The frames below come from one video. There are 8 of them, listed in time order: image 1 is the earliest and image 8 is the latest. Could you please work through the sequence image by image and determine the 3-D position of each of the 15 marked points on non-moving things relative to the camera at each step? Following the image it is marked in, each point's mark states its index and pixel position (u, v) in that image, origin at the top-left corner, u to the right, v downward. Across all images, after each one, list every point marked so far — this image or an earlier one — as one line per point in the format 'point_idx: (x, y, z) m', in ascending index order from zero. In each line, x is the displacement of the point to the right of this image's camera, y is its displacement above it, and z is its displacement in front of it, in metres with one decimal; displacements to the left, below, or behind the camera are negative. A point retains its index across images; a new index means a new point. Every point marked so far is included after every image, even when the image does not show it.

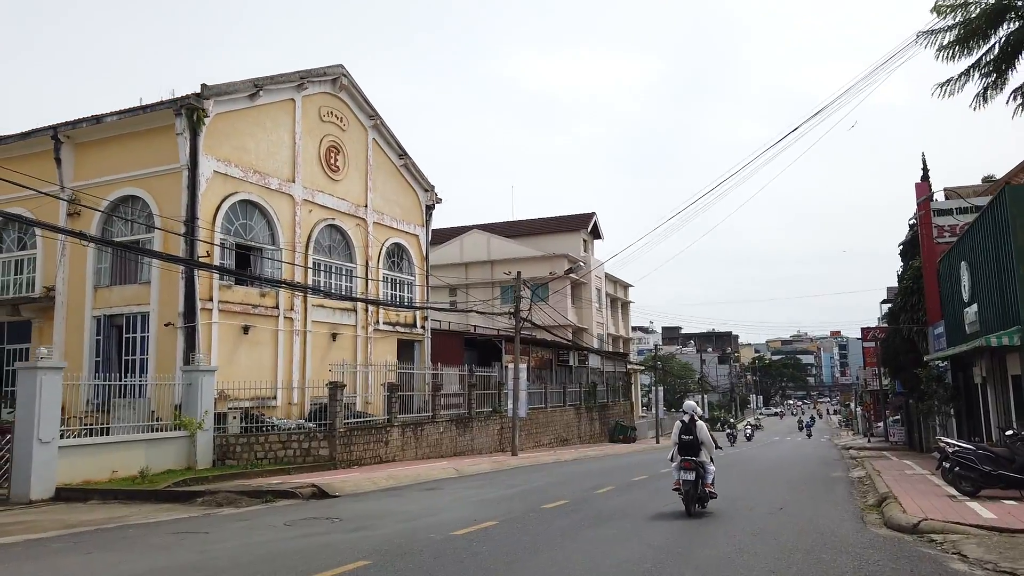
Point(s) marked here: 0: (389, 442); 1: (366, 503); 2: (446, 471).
0: (-3.2, -4.1, +19.8) m
1: (-2.3, -3.4, +11.9) m
2: (-1.6, -4.4, +18.0) m
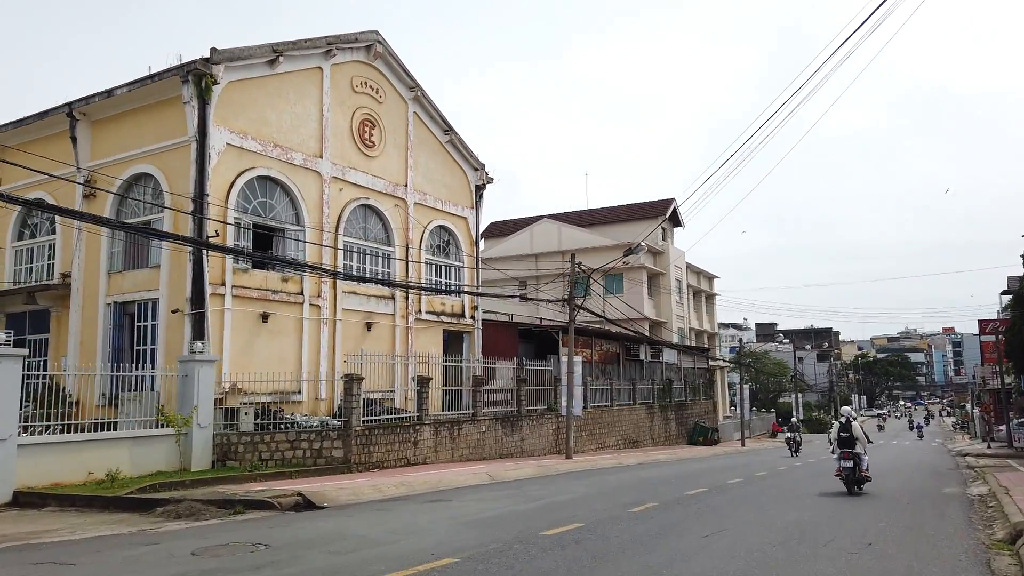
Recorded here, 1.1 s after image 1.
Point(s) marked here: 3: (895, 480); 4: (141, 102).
0: (-2.2, -3.6, +17.7) m
1: (-2.2, -3.0, +9.8) m
2: (-0.8, -4.0, +15.7) m
3: (+9.2, -4.7, +18.4) m
4: (-8.9, +4.5, +18.1) m
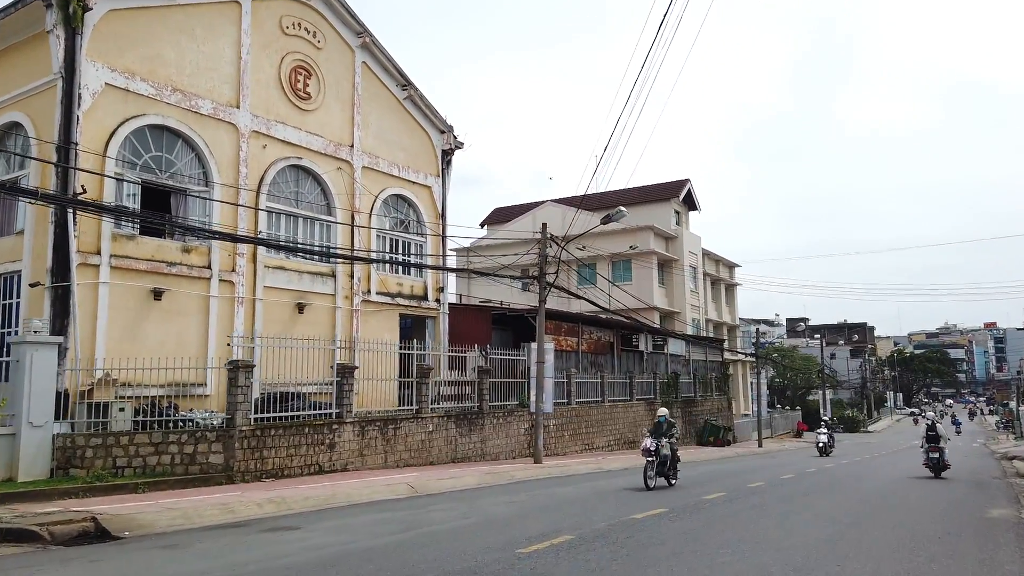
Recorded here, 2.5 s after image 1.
0: (-3.4, -3.0, +14.6) m
1: (-3.7, -2.4, +6.6) m
2: (-2.0, -3.3, +12.5) m
3: (+8.0, -4.0, +14.8) m
4: (-10.1, +5.1, +15.2) m
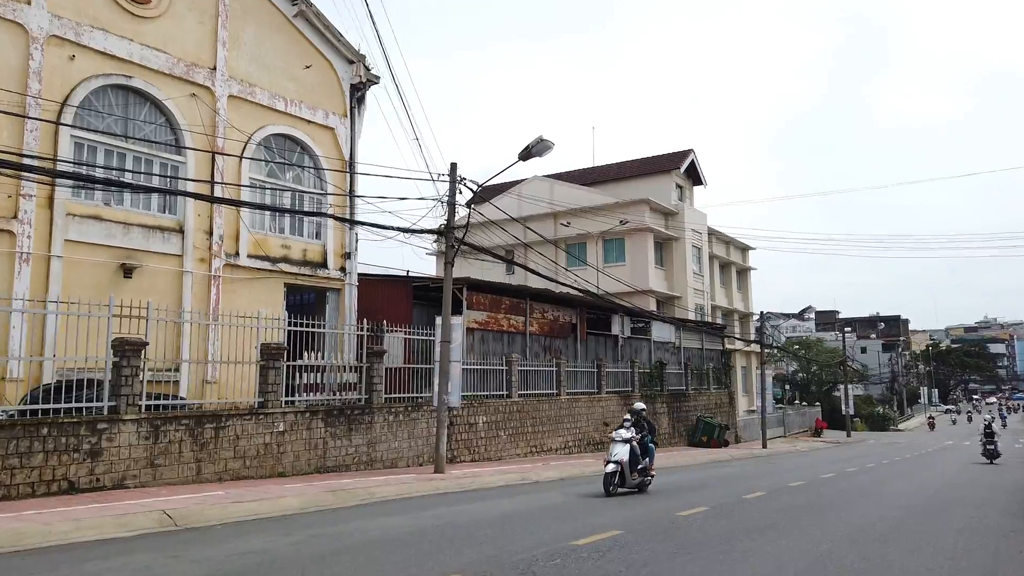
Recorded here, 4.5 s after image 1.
0: (-5.5, -2.2, +10.3) m
1: (-6.2, -1.7, +2.4) m
2: (-4.3, -2.5, +8.3) m
3: (+5.9, -3.2, +10.2) m
4: (-12.3, +5.8, +11.2) m
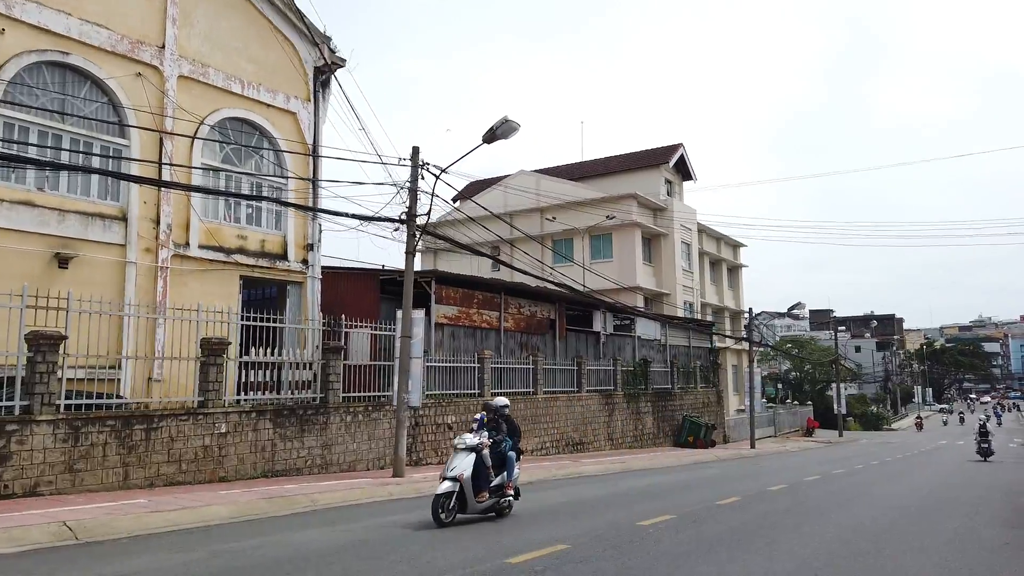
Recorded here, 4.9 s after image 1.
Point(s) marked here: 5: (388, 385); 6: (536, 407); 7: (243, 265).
0: (-6.2, -2.1, +9.4) m
1: (-6.8, -1.5, +1.5) m
2: (-4.9, -2.4, +7.4) m
3: (+5.2, -3.0, +9.3) m
4: (-12.9, +6.0, +10.2) m
5: (-2.5, -1.9, +15.3) m
6: (+0.6, -3.2, +19.9) m
7: (-5.7, +0.5, +15.9) m
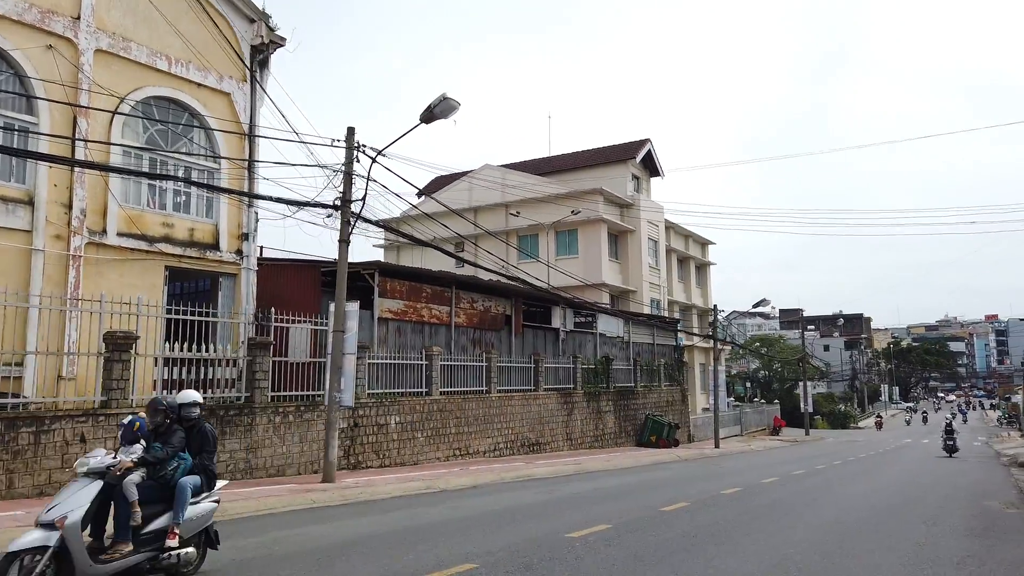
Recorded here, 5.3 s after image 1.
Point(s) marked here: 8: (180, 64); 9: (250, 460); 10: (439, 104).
0: (-7.0, -1.9, +8.3) m
1: (-7.4, -1.4, +0.4) m
2: (-5.7, -2.2, +6.3) m
3: (+4.4, -2.9, +8.6) m
4: (-13.8, +6.2, +8.9) m
5: (-3.5, -1.8, +14.3) m
6: (-0.6, -3.0, +19.0) m
7: (-6.7, +0.7, +14.8) m
8: (-6.8, +4.6, +15.3) m
9: (-4.4, -2.9, +12.6) m
10: (-1.2, +2.9, +11.9) m
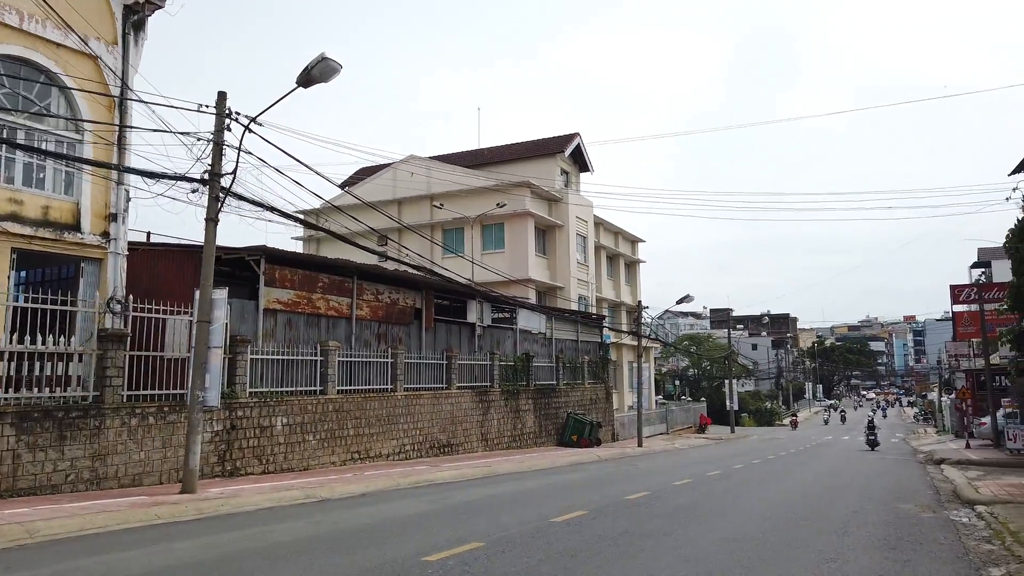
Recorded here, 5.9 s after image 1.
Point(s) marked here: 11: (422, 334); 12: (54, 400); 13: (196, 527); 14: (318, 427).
0: (-8.3, -1.7, +6.5) m
1: (-8.0, -1.1, -1.4) m
2: (-6.8, -2.0, +4.6) m
3: (+3.0, -2.7, +7.7) m
4: (-15.1, +6.5, +6.5) m
5: (-5.3, -1.5, +12.8) m
6: (-2.8, -2.8, +17.7) m
7: (-8.6, +0.9, +13.0) m
8: (-8.6, +4.8, +13.5) m
9: (-6.1, -2.7, +11.0) m
10: (-2.7, +3.1, +10.6) m
11: (-2.4, -1.2, +19.9) m
12: (-6.5, -1.6, +10.7) m
13: (-3.7, -2.8, +8.8) m
14: (-4.0, -2.8, +15.3) m
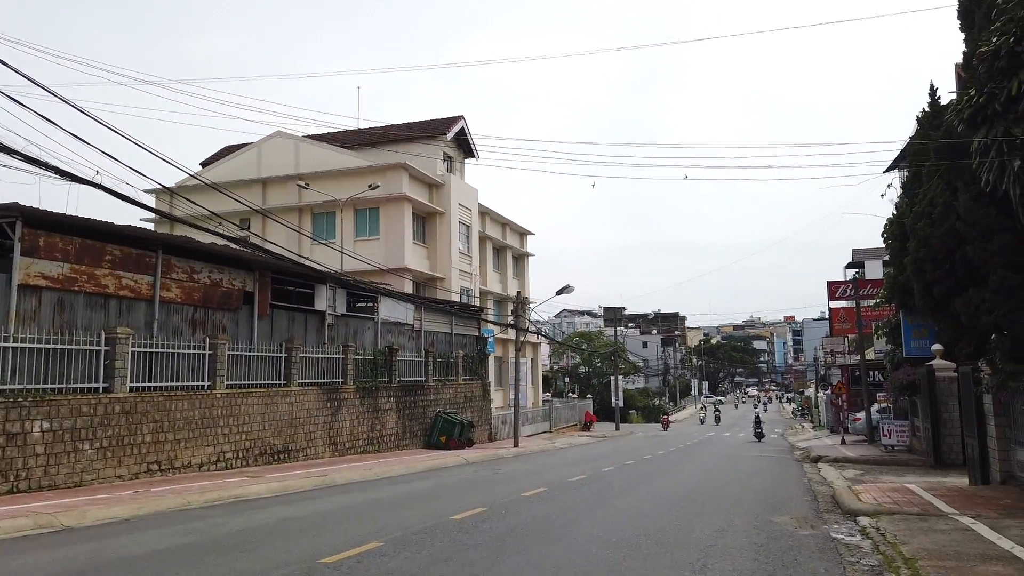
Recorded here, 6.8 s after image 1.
0: (-10.0, -1.2, +3.1) m
1: (-8.6, -0.7, -4.7) m
2: (-8.3, -1.5, +1.4) m
3: (+1.1, -2.4, +5.8) m
4: (-16.6, +7.0, +2.2) m
5: (-7.8, -1.1, +9.7) m
6: (-6.0, -2.3, +14.9) m
7: (-11.0, +1.4, +9.5) m
8: (-11.1, +5.3, +10.0) m
9: (-8.3, -2.2, +7.9) m
10: (-4.9, +3.5, +7.9) m
11: (-5.9, -0.8, +17.2) m
12: (-8.7, -1.1, +7.5) m
13: (-5.7, -2.4, +6.0) m
14: (-6.8, -2.4, +12.4) m
